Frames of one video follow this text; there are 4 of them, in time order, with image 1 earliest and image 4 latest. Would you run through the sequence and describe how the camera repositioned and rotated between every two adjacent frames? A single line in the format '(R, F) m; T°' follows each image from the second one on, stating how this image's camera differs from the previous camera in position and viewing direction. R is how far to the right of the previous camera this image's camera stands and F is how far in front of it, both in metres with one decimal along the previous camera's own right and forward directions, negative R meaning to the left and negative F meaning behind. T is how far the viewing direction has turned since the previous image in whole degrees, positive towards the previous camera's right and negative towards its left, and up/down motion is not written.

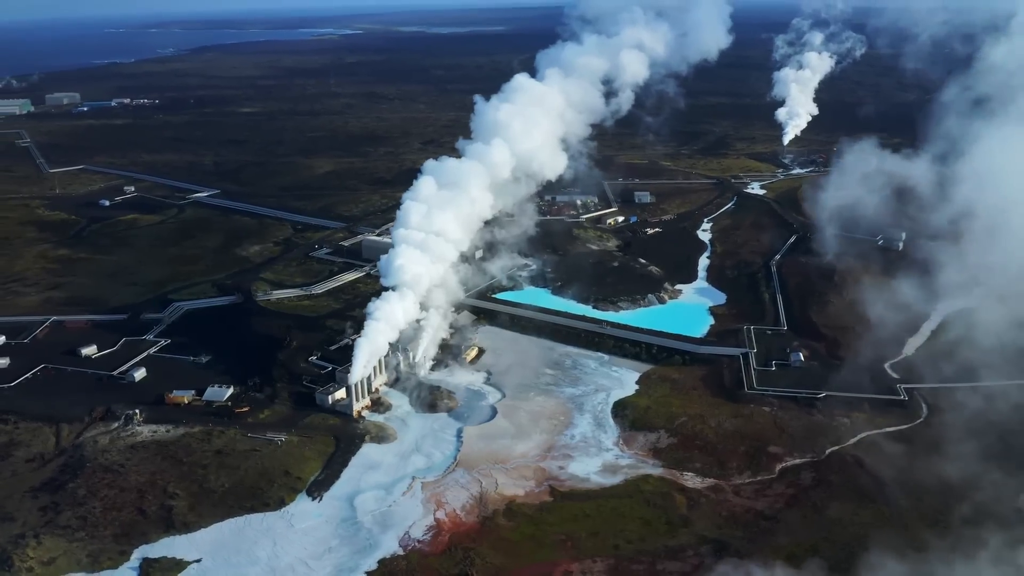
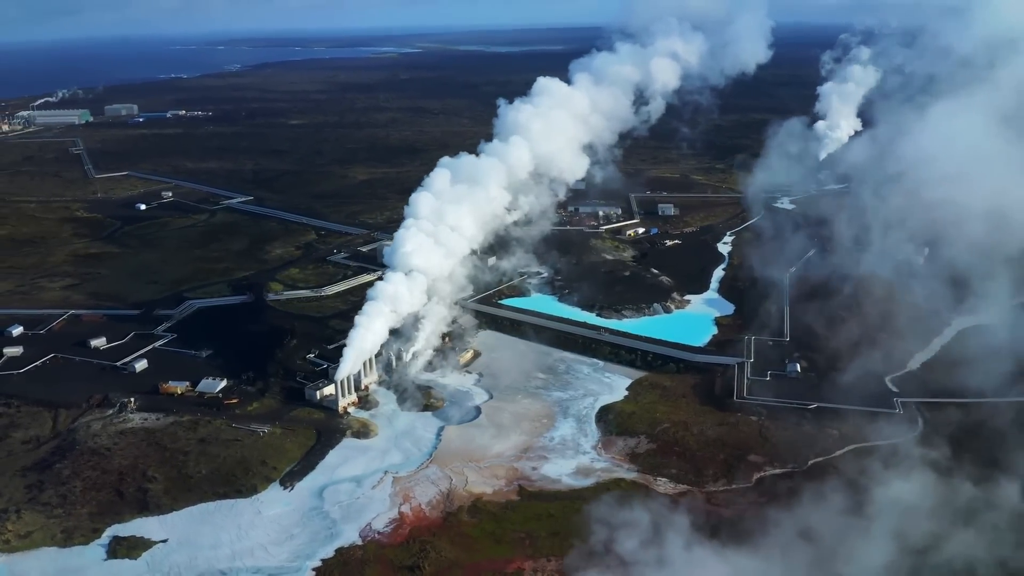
(+1.9, -0.1) m; -4°
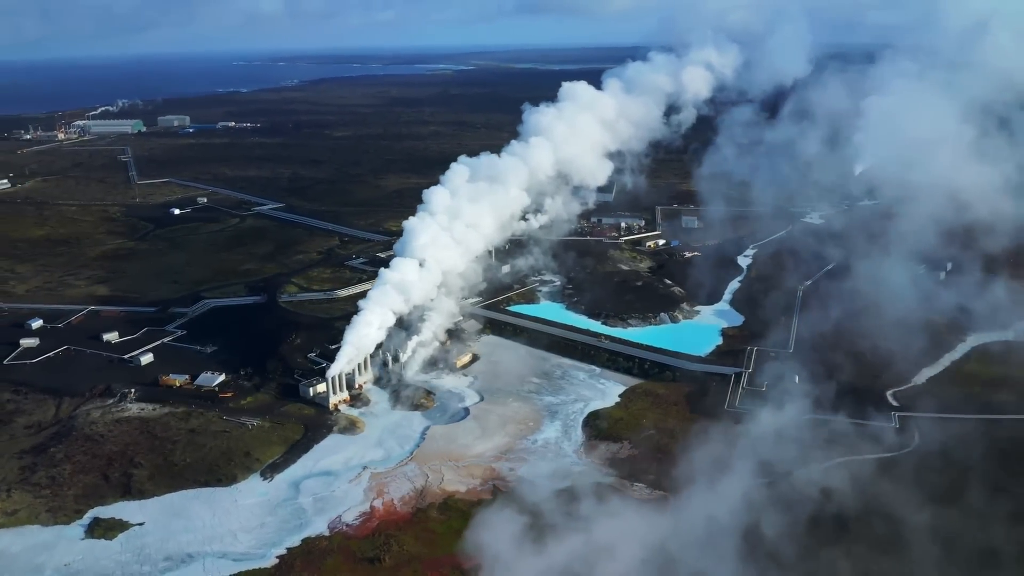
(+1.7, -0.1) m; -3°
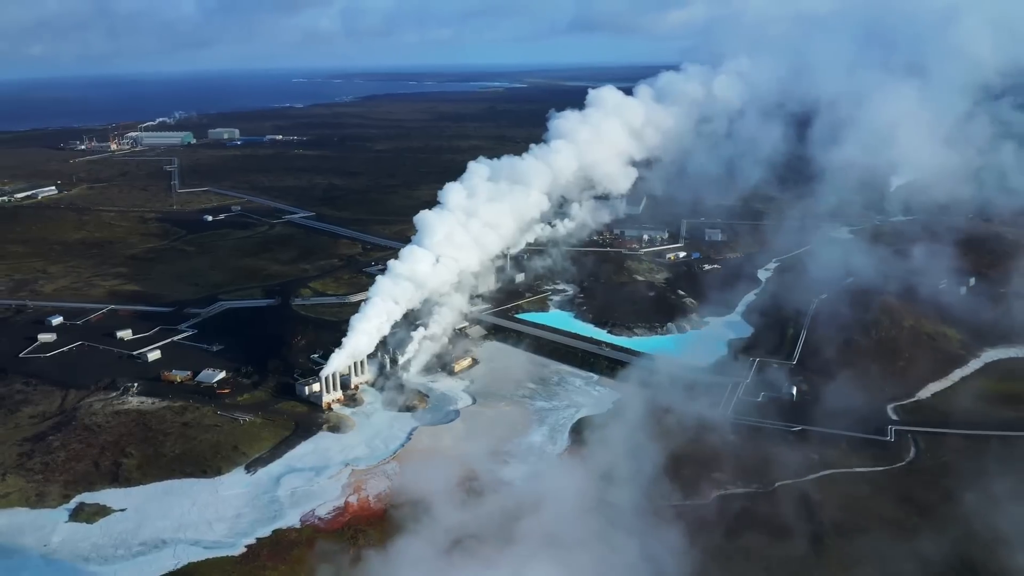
(+1.7, -0.1) m; -3°
